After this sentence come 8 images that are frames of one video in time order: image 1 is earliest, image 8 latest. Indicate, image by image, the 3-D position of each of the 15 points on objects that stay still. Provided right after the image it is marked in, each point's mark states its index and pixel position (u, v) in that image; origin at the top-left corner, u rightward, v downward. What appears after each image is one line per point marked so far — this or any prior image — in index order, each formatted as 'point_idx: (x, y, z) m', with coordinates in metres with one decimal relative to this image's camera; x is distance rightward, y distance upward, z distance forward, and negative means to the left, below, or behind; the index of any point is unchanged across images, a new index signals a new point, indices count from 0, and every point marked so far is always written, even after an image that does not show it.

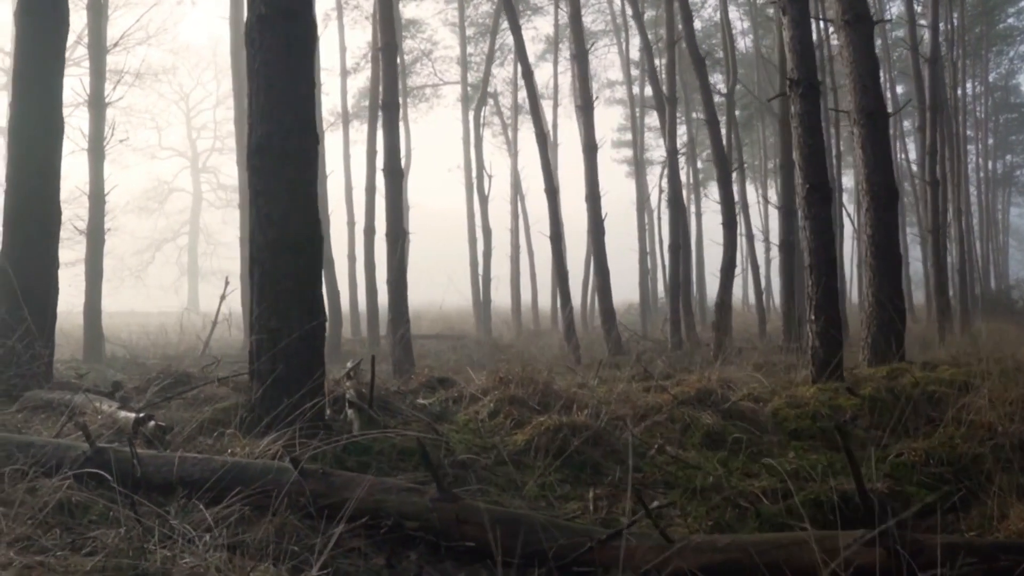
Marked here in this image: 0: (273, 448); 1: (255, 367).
0: (-1.3, -0.8, +4.3) m
1: (-1.7, -0.5, +5.3) m
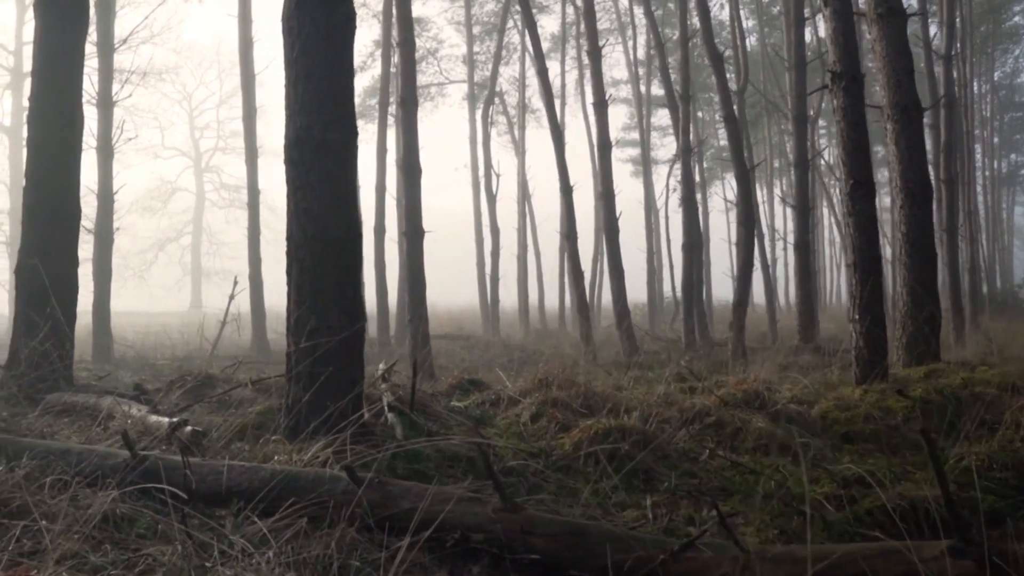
0: (-0.9, -0.8, +4.1) m
1: (-1.4, -0.5, +5.1) m
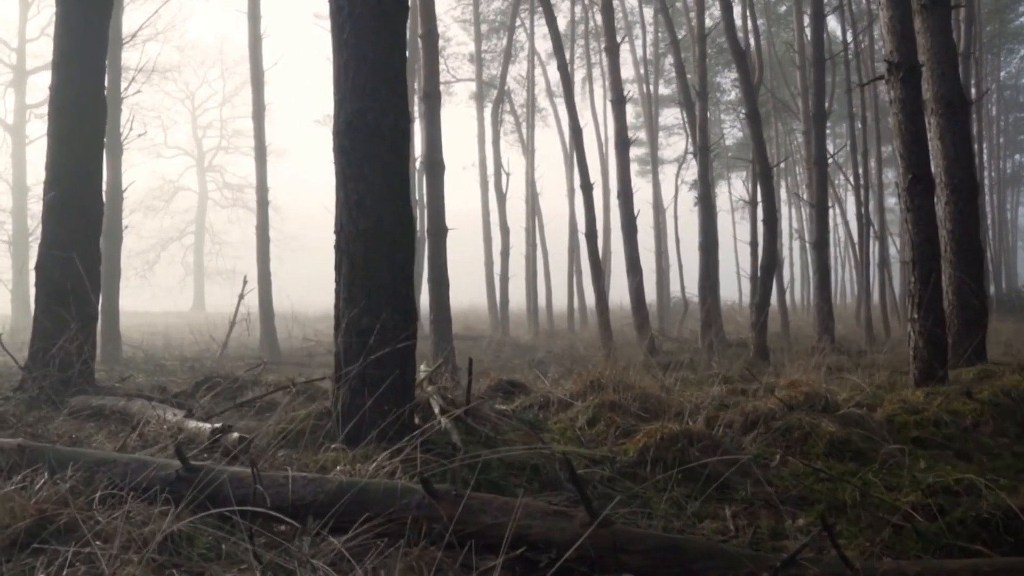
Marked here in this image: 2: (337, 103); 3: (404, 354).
0: (-0.6, -0.8, +3.8) m
1: (-1.0, -0.5, +4.7) m
2: (-1.0, +1.1, +4.8) m
3: (-0.6, -0.4, +4.7) m
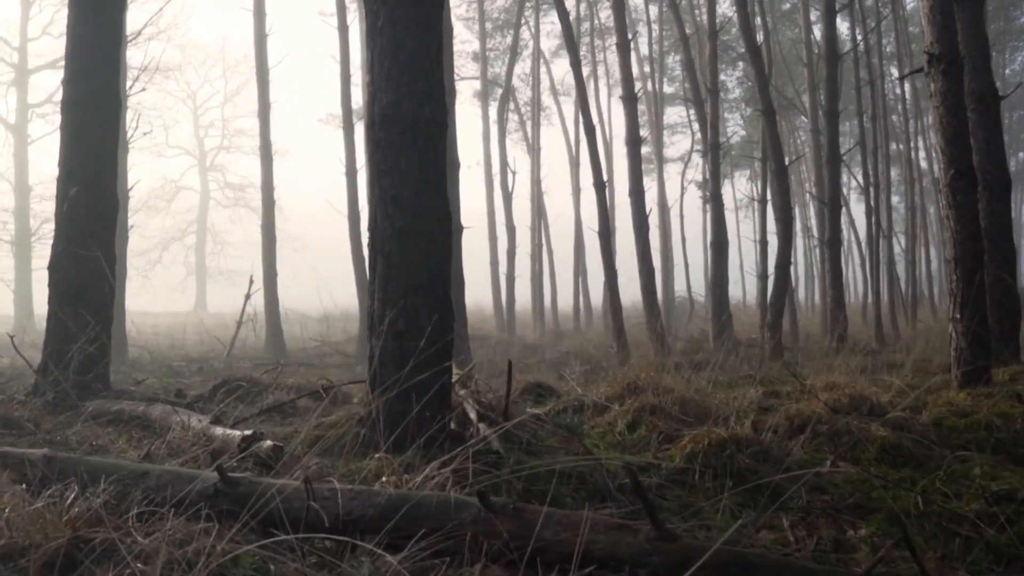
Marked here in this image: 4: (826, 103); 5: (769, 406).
0: (-0.3, -0.8, +3.6) m
1: (-0.7, -0.5, +4.5) m
2: (-0.8, +1.1, +4.6) m
3: (-0.4, -0.4, +4.5) m
4: (+7.7, +4.6, +20.0) m
5: (+2.0, -0.9, +6.2) m
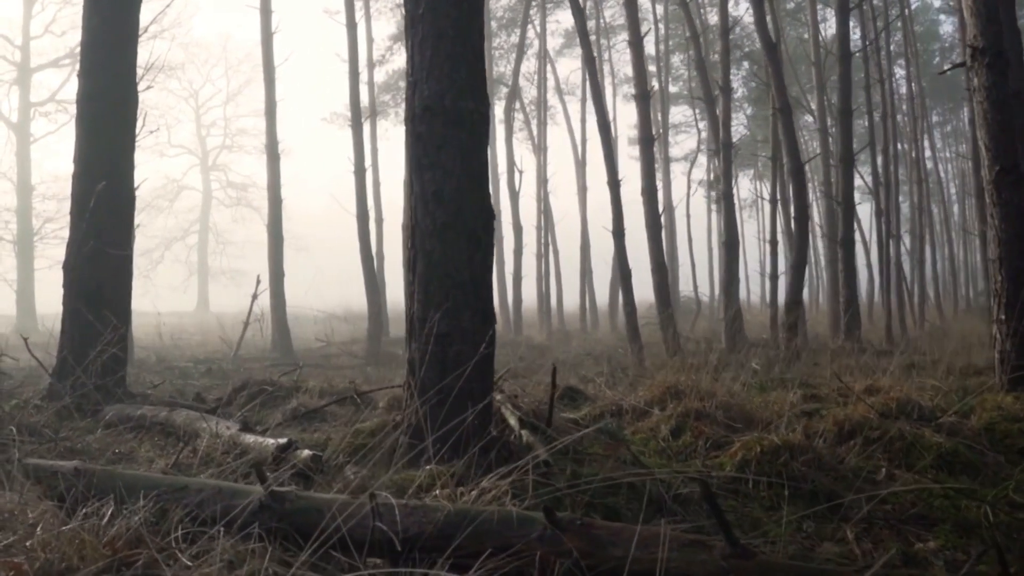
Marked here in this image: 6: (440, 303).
0: (-0.1, -0.8, +3.4) m
1: (-0.5, -0.5, +4.3) m
2: (-0.6, +1.1, +4.4) m
3: (-0.1, -0.4, +4.3) m
4: (+8.0, +4.6, +19.8) m
5: (+2.2, -0.9, +6.0) m
6: (-0.4, -0.1, +4.3) m
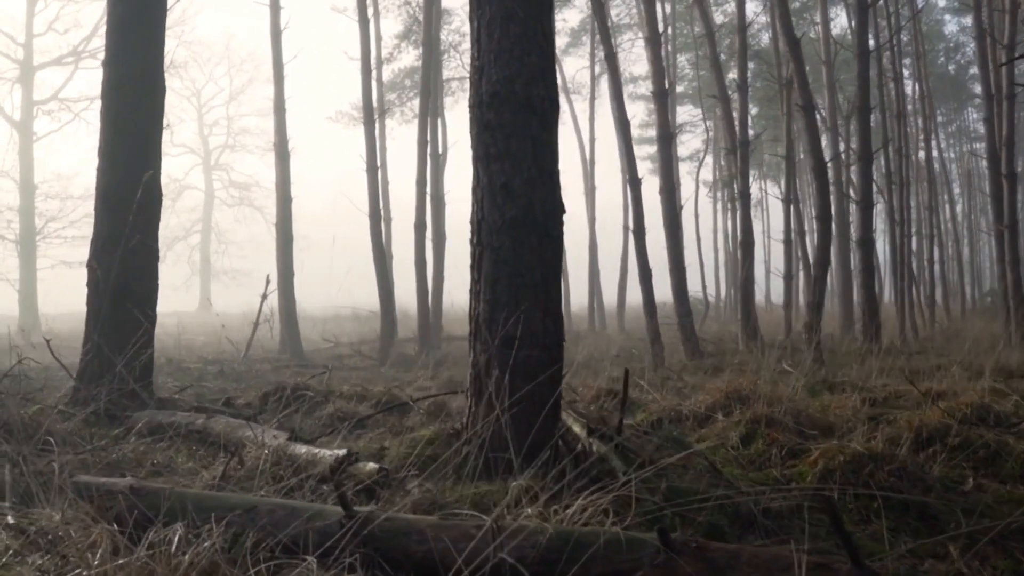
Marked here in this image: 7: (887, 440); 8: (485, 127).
0: (+0.3, -0.8, +3.1) m
1: (-0.1, -0.5, +4.0) m
2: (-0.2, +1.1, +4.1) m
3: (+0.2, -0.4, +4.0) m
4: (+8.3, +4.5, +19.5) m
5: (+2.6, -0.9, +5.7) m
6: (0.0, -0.1, +4.0) m
7: (+2.3, -0.9, +4.9) m
8: (-0.1, +0.8, +4.0) m
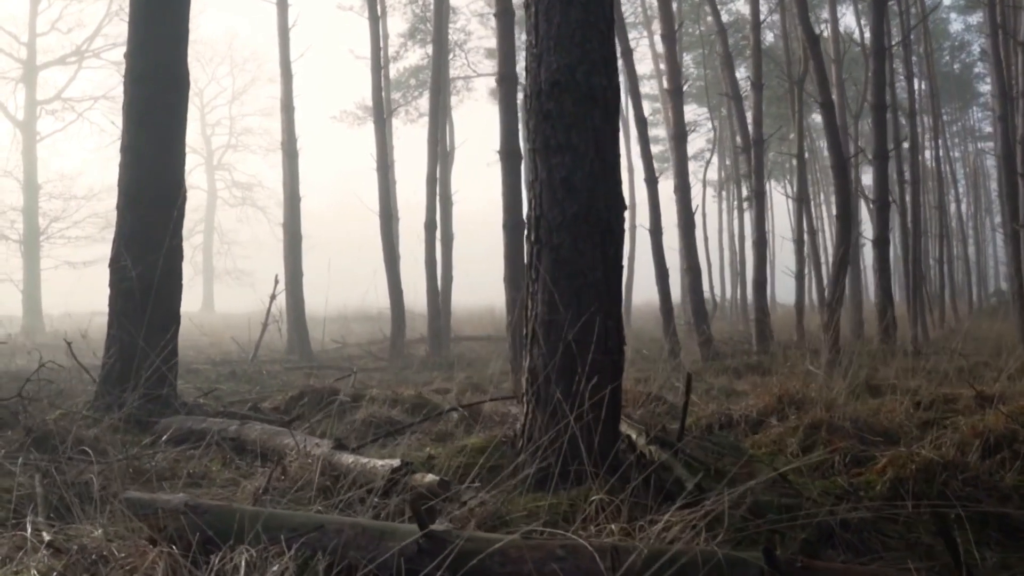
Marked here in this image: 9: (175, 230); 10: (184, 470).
0: (+0.6, -0.8, +2.8) m
1: (+0.2, -0.5, +3.8) m
2: (+0.1, +1.1, +3.9) m
3: (+0.5, -0.4, +3.8) m
4: (+8.6, +4.5, +19.3) m
5: (+2.9, -0.9, +5.5) m
6: (+0.3, -0.1, +3.8) m
7: (+2.6, -0.9, +4.7) m
8: (+0.1, +0.8, +3.8) m
9: (-2.7, +0.4, +6.1) m
10: (-1.7, -0.9, +4.2) m
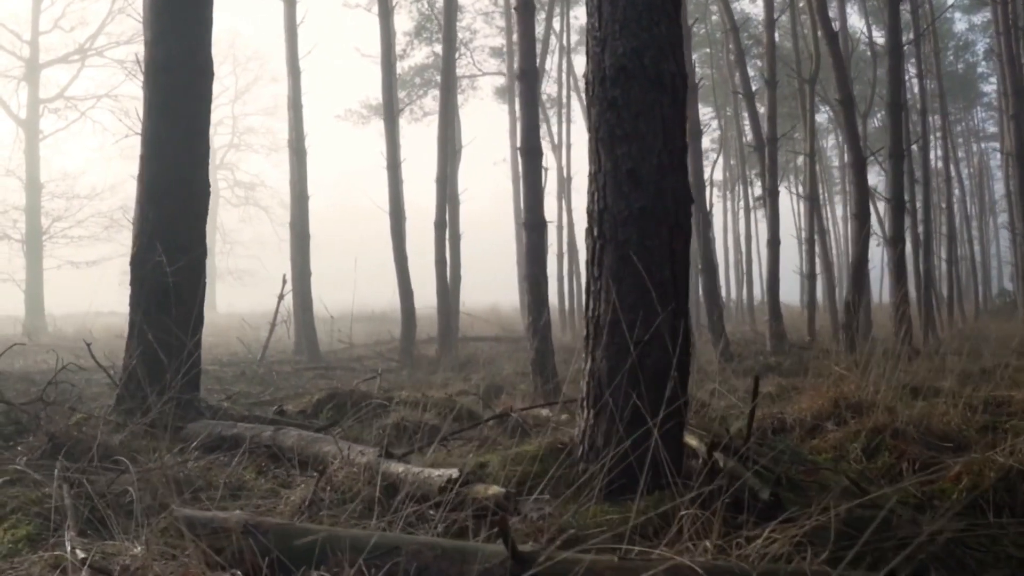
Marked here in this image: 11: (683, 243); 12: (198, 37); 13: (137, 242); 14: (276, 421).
0: (+0.9, -0.8, +2.6) m
1: (+0.4, -0.5, +3.6) m
2: (+0.4, +1.1, +3.7) m
3: (+0.8, -0.4, +3.5) m
4: (+8.9, +4.5, +19.0) m
5: (+3.1, -0.9, +5.3) m
6: (+0.6, -0.1, +3.5) m
7: (+2.9, -0.9, +4.5) m
8: (+0.4, +0.8, +3.6) m
9: (-2.4, +0.4, +5.8) m
10: (-1.4, -0.9, +4.0) m
11: (+0.8, +0.2, +3.6) m
12: (-2.4, +1.9, +6.2) m
13: (-2.8, +0.3, +5.9) m
14: (-1.5, -0.9, +5.3) m
